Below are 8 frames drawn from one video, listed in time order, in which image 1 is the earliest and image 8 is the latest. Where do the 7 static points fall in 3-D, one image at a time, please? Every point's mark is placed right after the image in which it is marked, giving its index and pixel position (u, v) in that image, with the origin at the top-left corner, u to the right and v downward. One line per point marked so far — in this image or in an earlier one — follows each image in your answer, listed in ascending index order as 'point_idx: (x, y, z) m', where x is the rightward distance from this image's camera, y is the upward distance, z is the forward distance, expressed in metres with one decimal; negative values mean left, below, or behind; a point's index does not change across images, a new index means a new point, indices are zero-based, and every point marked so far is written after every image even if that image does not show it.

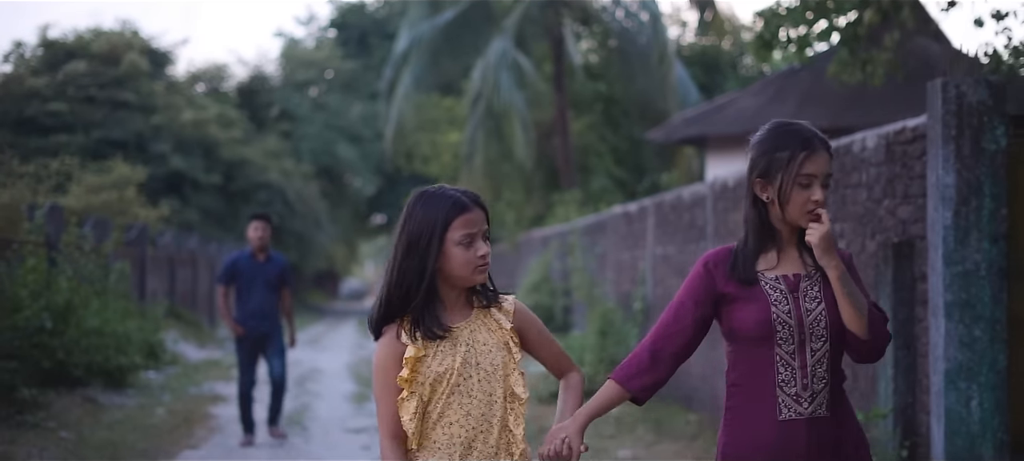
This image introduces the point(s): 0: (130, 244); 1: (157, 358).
0: (-5.0, -0.2, +15.8) m
1: (-3.9, -1.4, +13.1) m
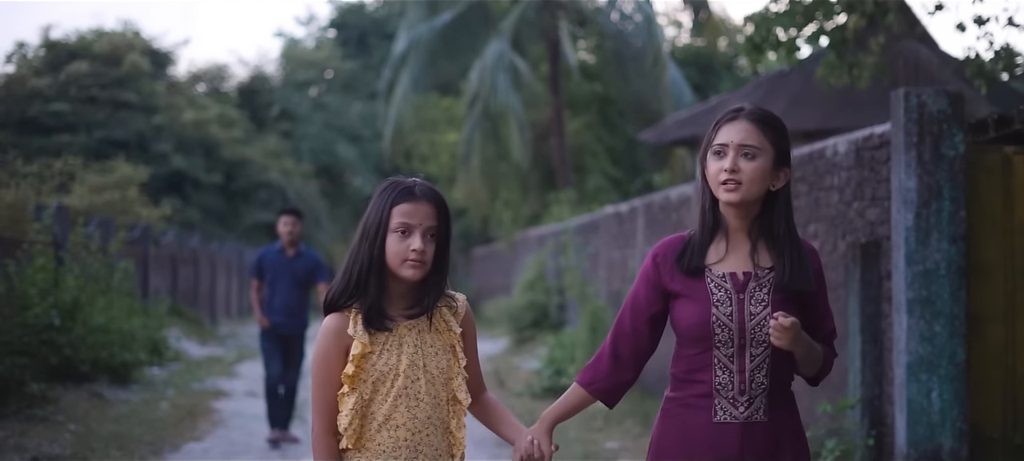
0: (-5.1, -0.2, +16.1) m
1: (-3.9, -1.4, +13.4) m
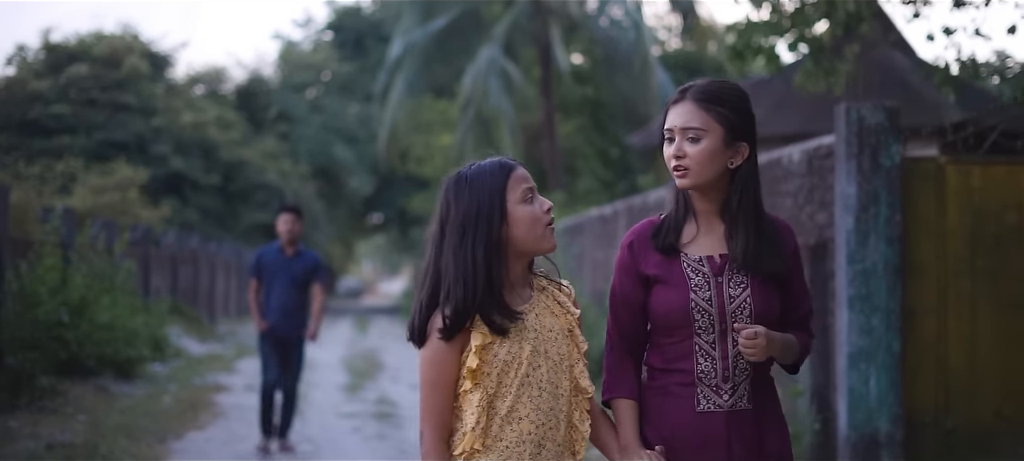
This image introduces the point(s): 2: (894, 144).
0: (-5.2, -0.2, +16.6) m
1: (-4.0, -1.4, +13.9) m
2: (+1.9, +0.4, +6.0) m
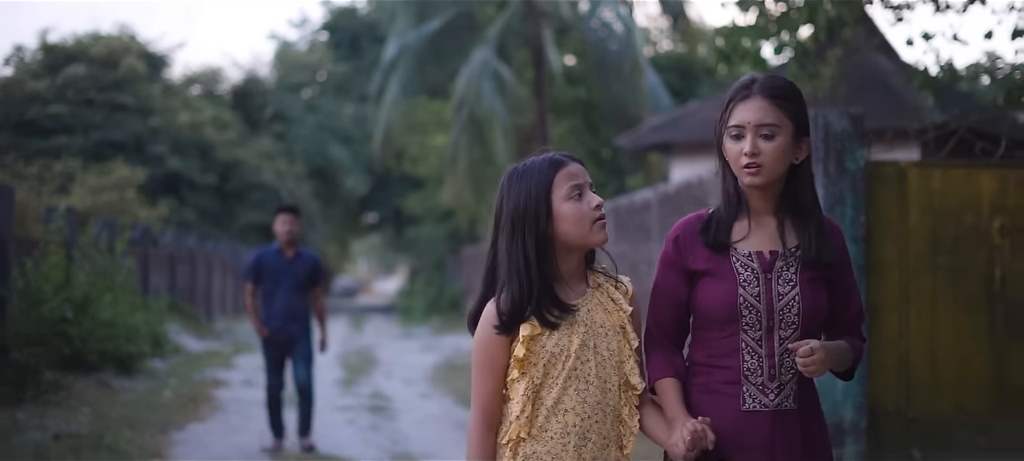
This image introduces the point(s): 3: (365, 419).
0: (-5.3, -0.2, +16.9) m
1: (-4.1, -1.4, +14.2) m
2: (+1.8, +0.4, +6.3) m
3: (-1.3, -1.6, +10.2) m
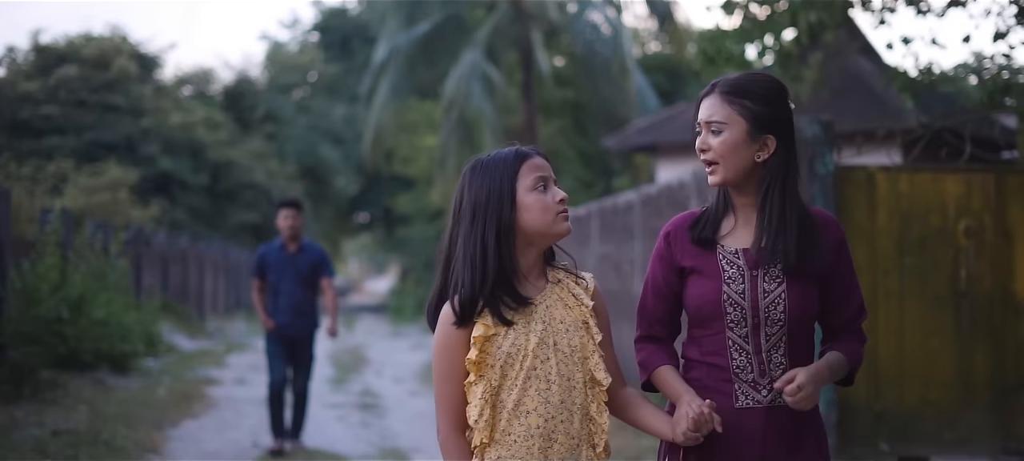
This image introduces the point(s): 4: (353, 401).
0: (-5.5, -0.2, +17.1) m
1: (-4.3, -1.4, +14.5) m
2: (+1.7, +0.4, +6.6) m
3: (-1.4, -1.6, +10.4) m
4: (-1.5, -1.6, +11.3) m
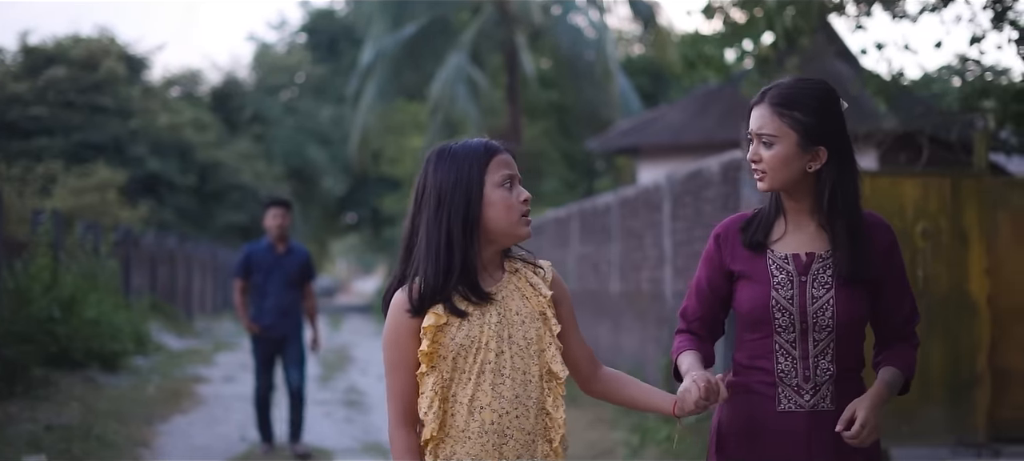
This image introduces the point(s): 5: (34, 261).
0: (-5.7, -0.2, +17.4) m
1: (-4.5, -1.4, +14.7) m
2: (+1.6, +0.4, +6.9) m
3: (-1.5, -1.6, +10.7) m
4: (-1.7, -1.6, +11.6) m
5: (-4.5, -0.3, +11.3) m
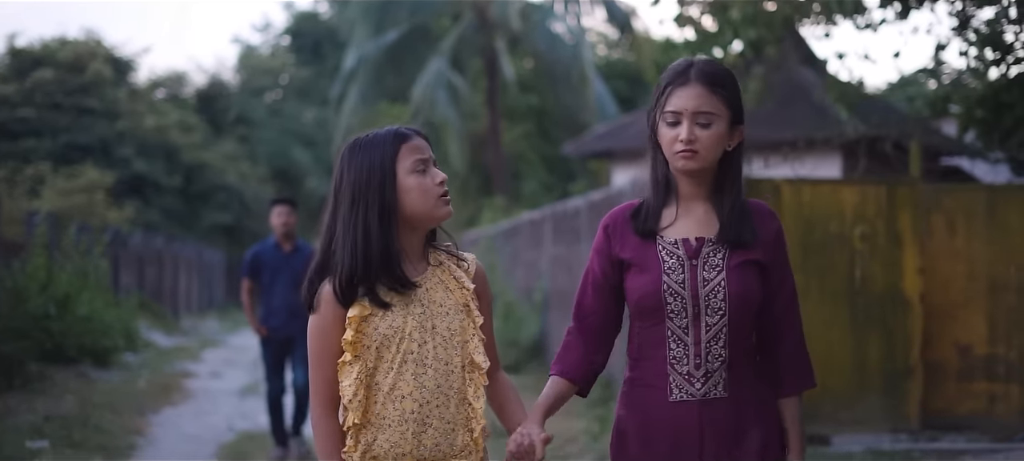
0: (-6.0, -0.2, +17.9) m
1: (-4.8, -1.4, +15.2) m
2: (+1.4, +0.4, +7.5) m
3: (-1.8, -1.6, +11.3) m
4: (-1.9, -1.6, +12.1) m
5: (-4.8, -0.3, +11.8) m
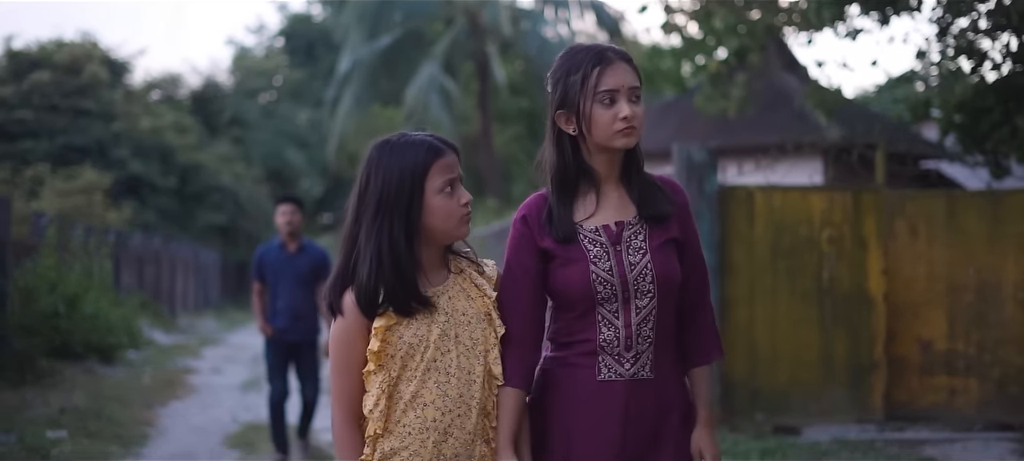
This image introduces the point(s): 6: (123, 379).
0: (-6.2, -0.2, +18.3) m
1: (-4.9, -1.4, +15.7) m
2: (+1.3, +0.4, +8.0) m
3: (-1.9, -1.6, +11.8) m
4: (-2.0, -1.7, +12.6) m
5: (-4.9, -0.3, +12.3) m
6: (-3.9, -1.5, +12.2) m
